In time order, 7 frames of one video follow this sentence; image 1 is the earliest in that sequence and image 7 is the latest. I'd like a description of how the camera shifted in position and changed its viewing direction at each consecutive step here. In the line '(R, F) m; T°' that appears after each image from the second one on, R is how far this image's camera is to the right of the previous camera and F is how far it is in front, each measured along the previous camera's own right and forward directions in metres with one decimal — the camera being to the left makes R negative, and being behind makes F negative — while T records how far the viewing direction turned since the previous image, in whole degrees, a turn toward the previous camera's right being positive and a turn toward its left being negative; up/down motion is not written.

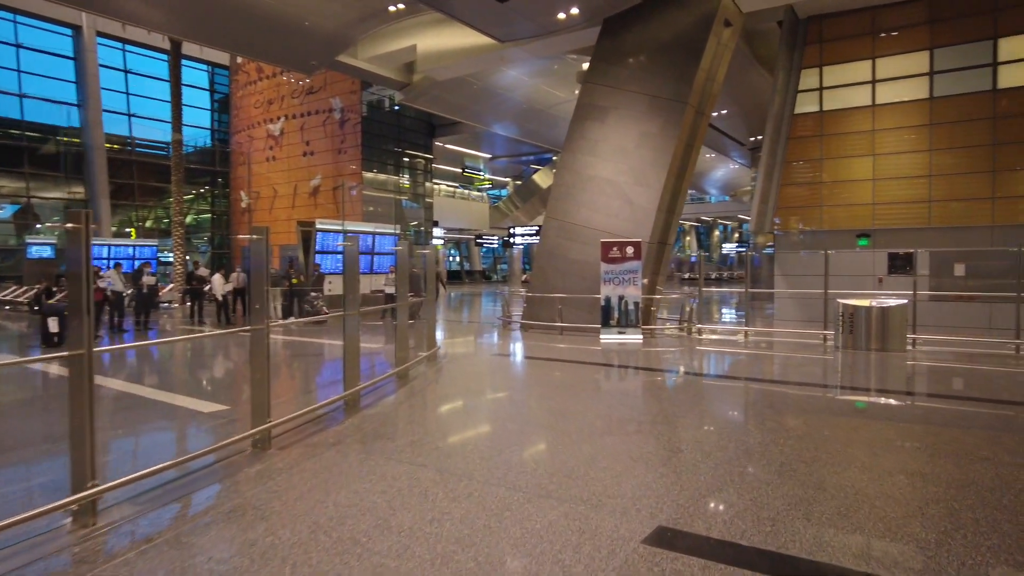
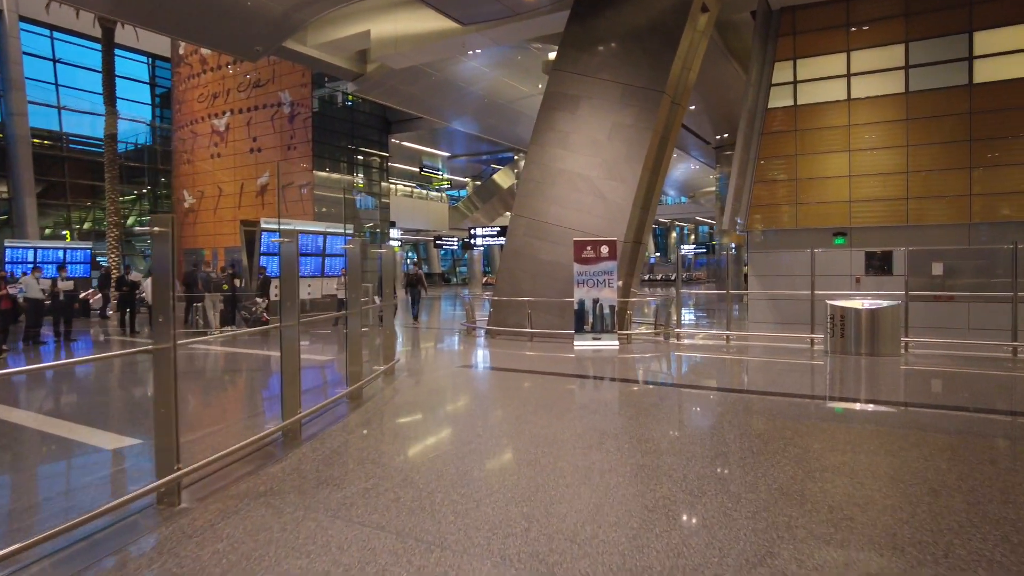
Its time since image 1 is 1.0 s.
(-0.1, +0.9) m; +4°
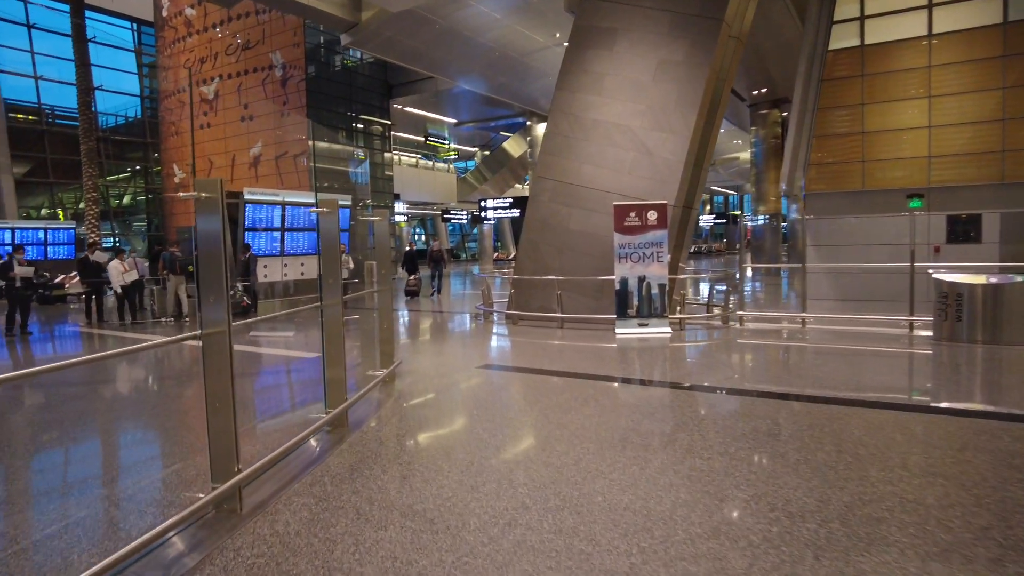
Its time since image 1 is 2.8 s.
(-0.2, +1.8) m; -1°
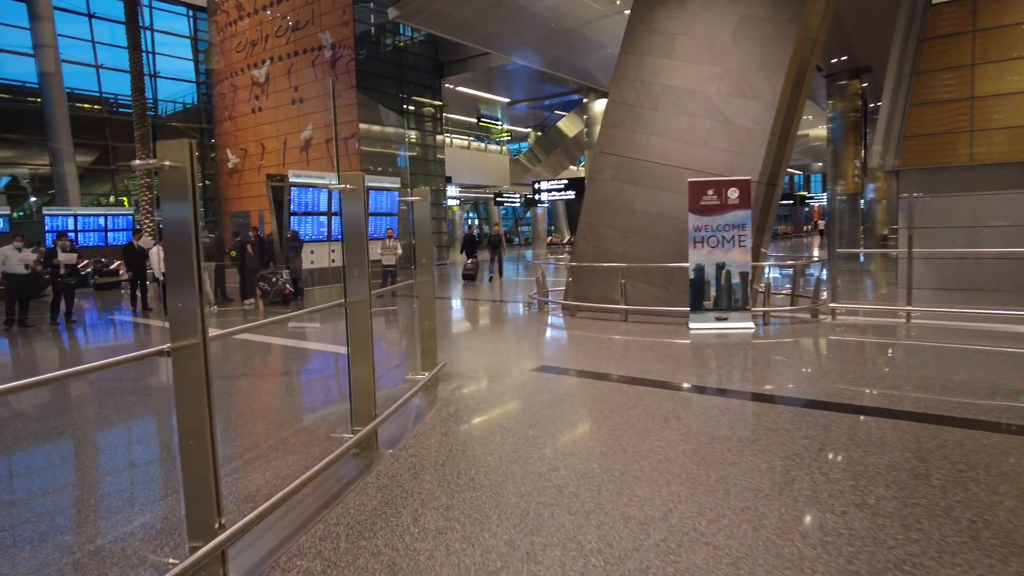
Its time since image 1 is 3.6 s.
(-0.1, +0.9) m; -5°
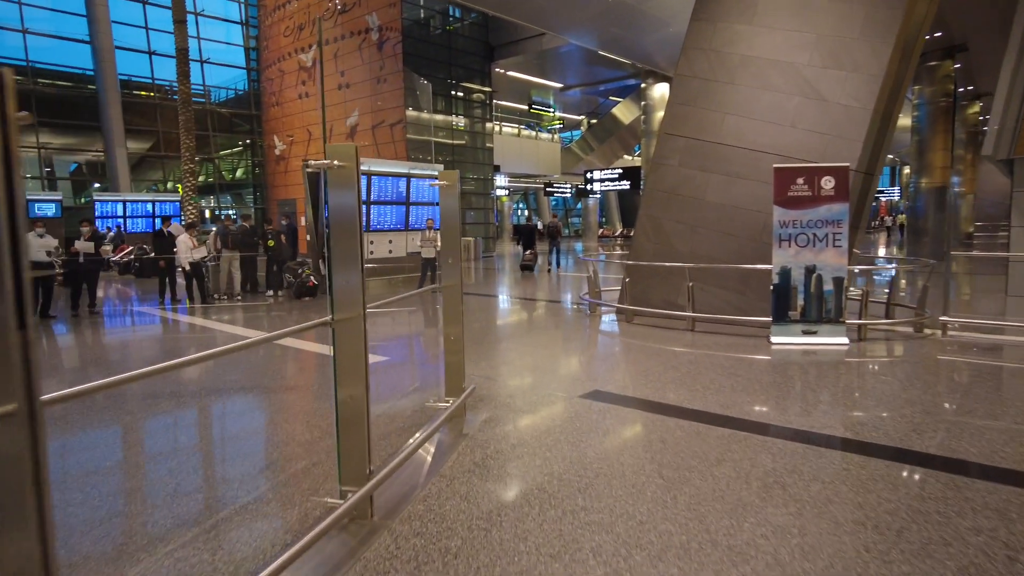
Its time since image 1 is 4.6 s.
(0.0, +1.0) m; -4°
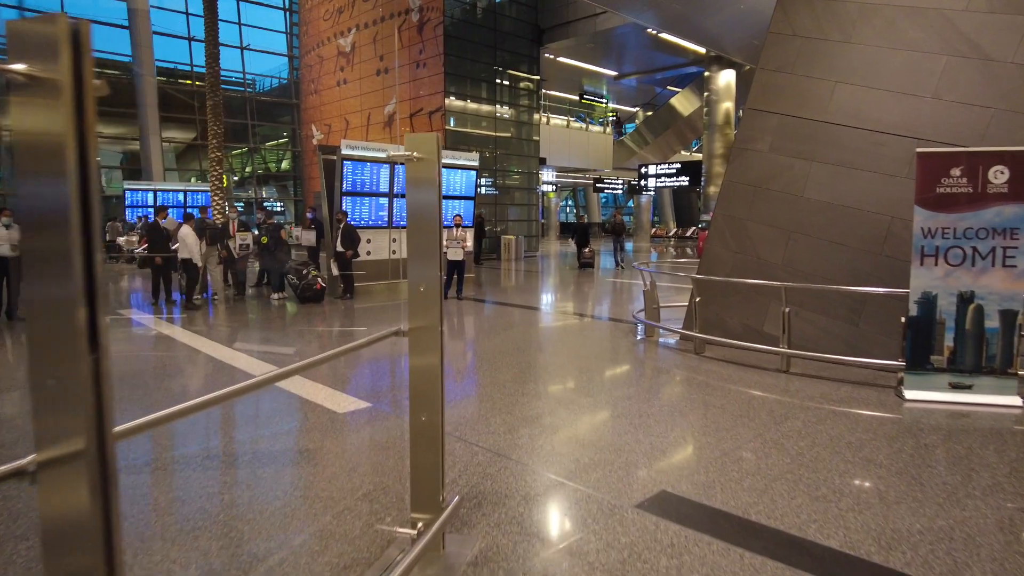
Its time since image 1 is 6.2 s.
(+0.1, +1.7) m; -4°
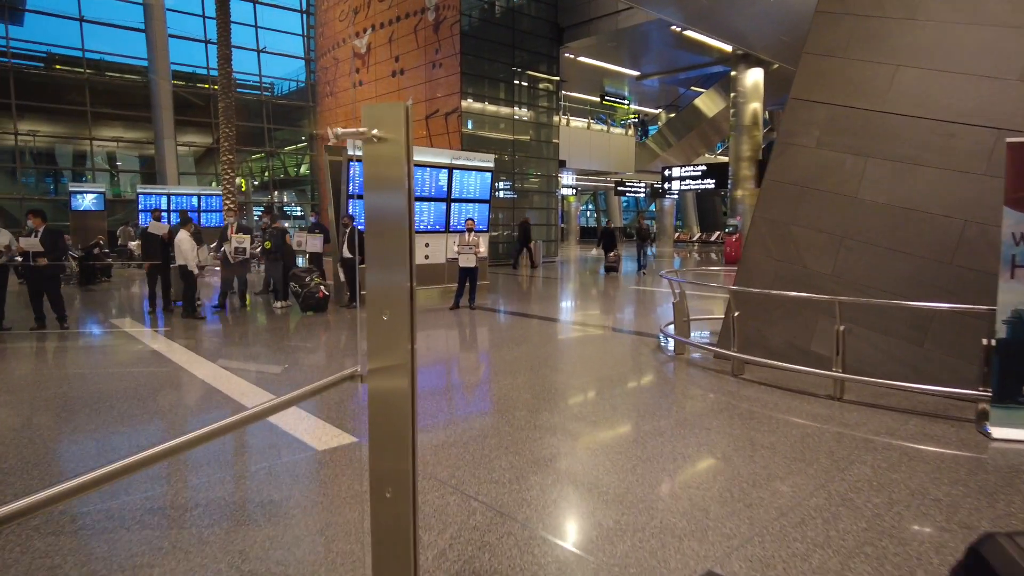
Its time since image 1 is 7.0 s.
(+0.1, +0.7) m; -2°
